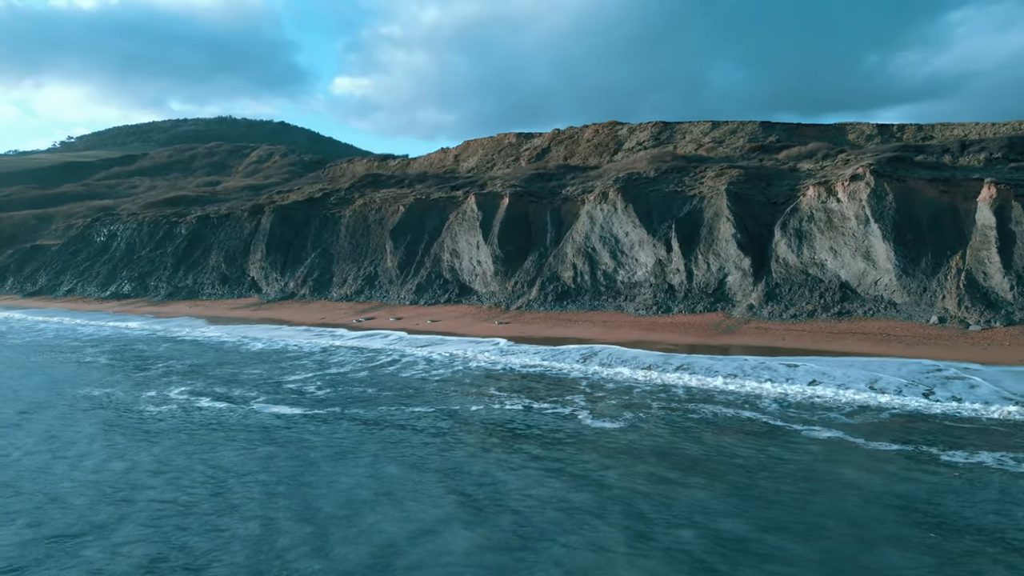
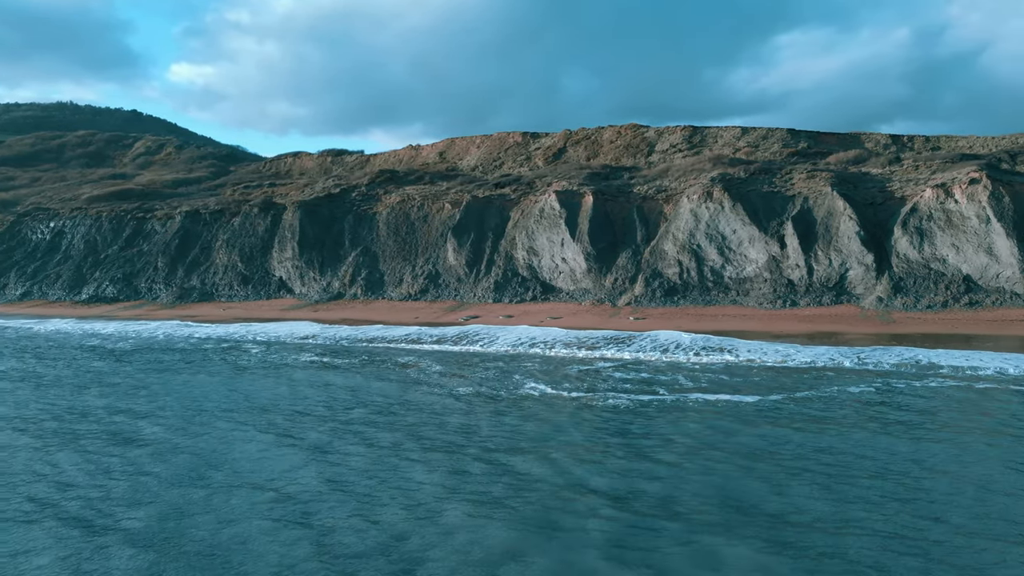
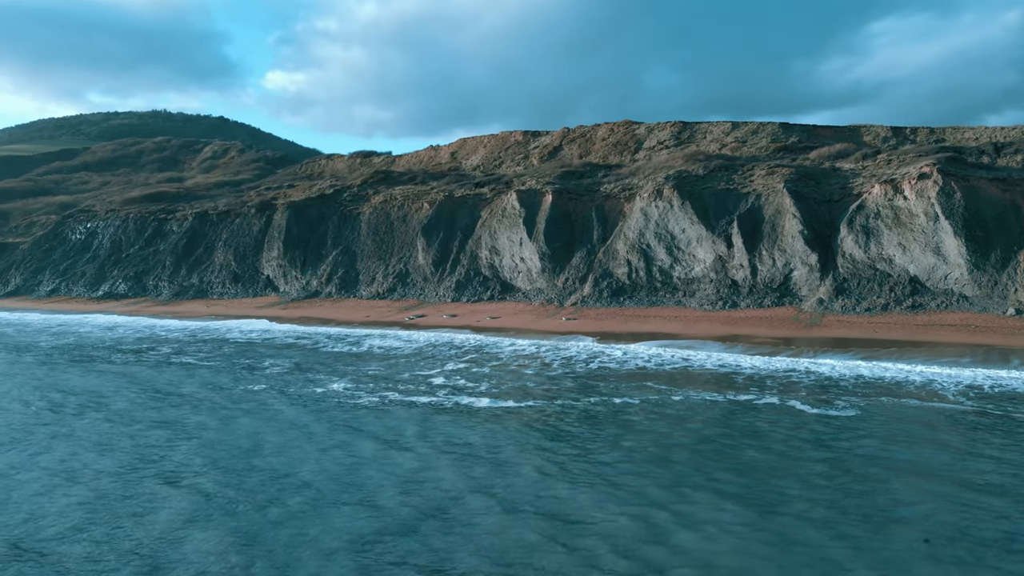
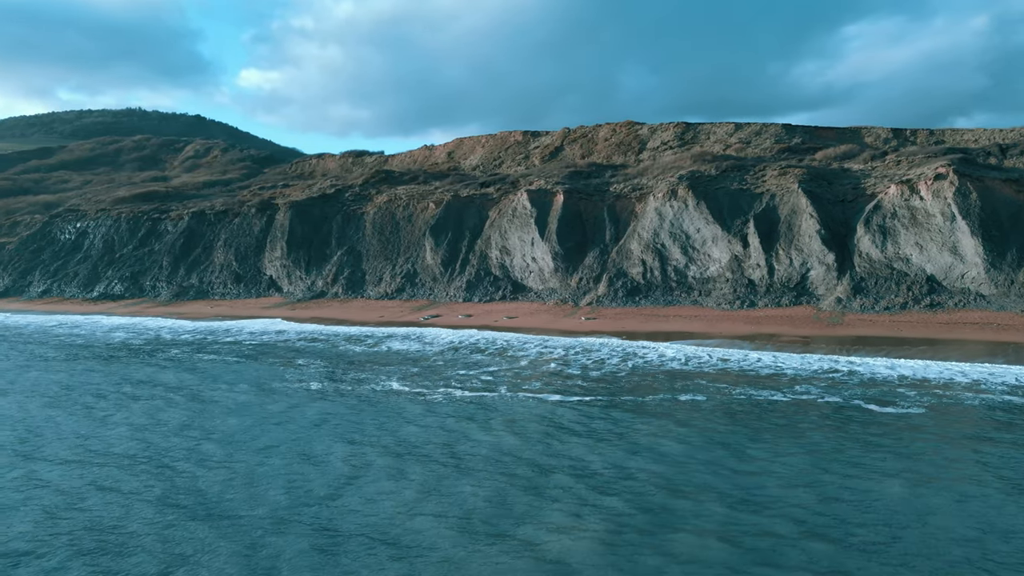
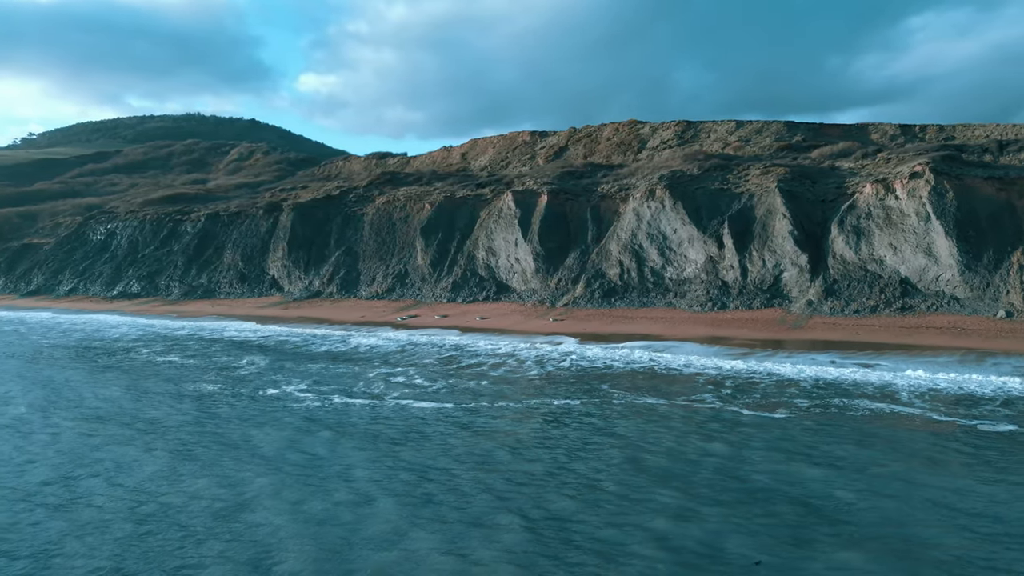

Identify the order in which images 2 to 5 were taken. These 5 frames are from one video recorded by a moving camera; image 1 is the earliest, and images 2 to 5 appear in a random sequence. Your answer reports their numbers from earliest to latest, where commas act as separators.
5, 3, 4, 2
